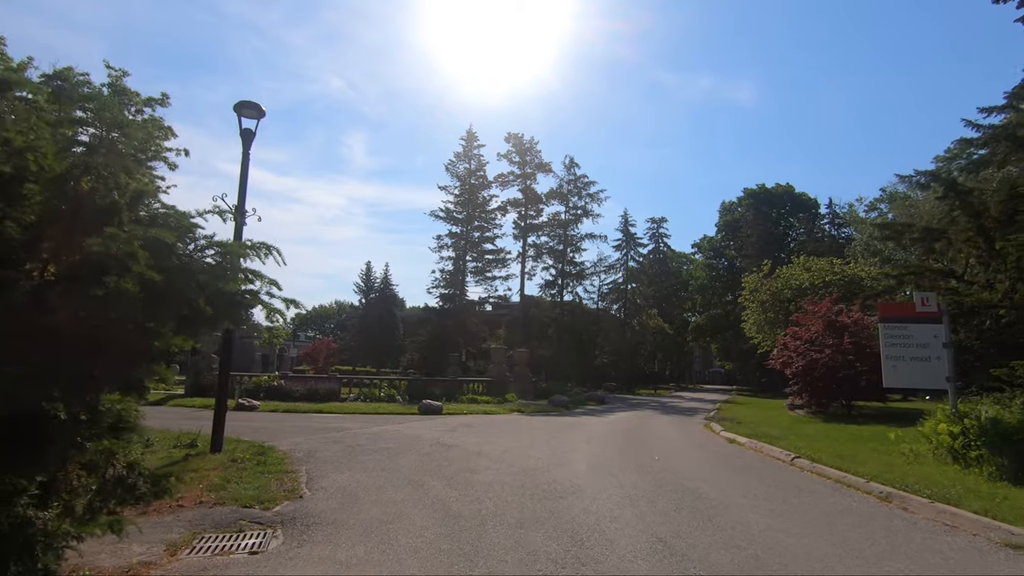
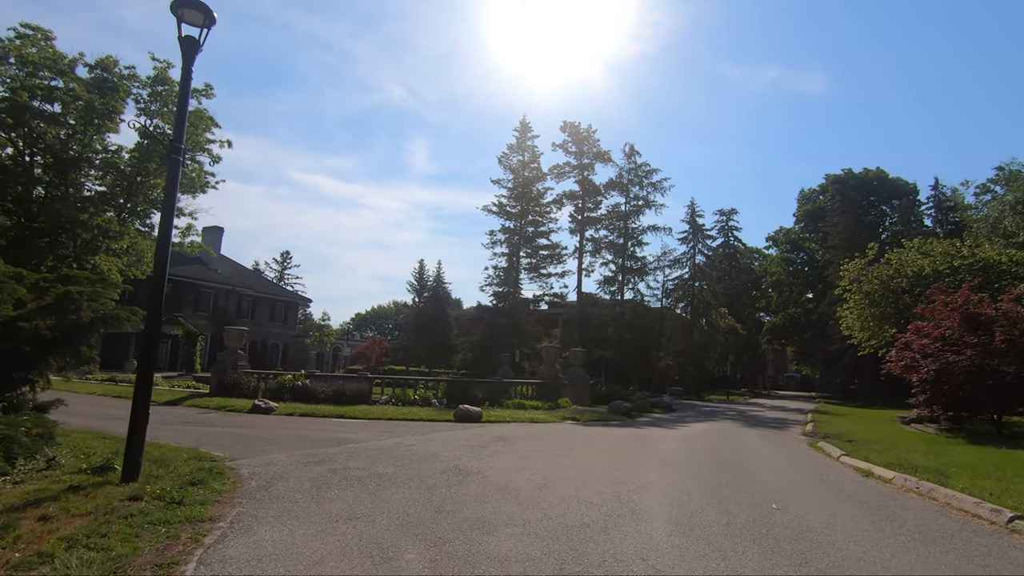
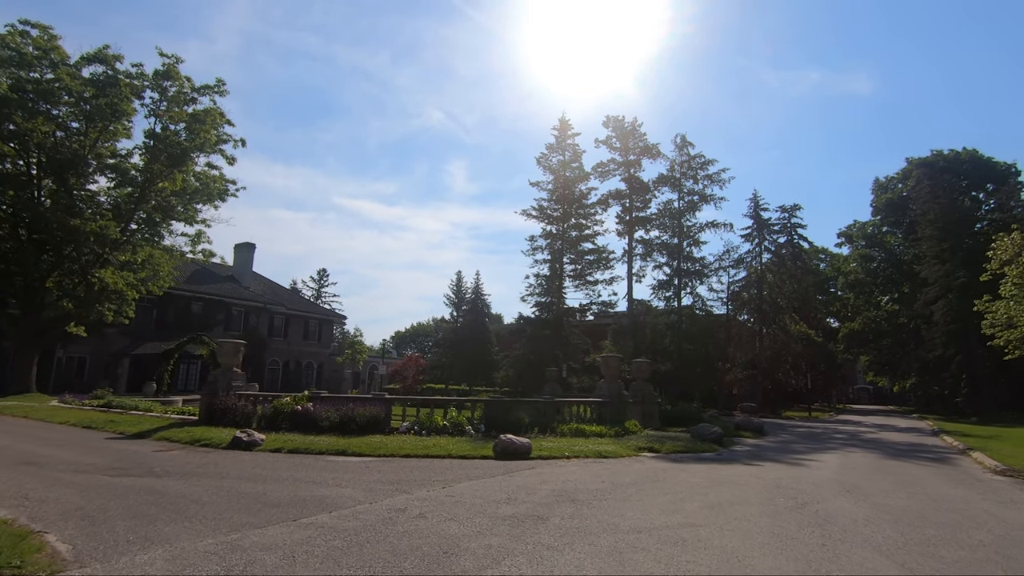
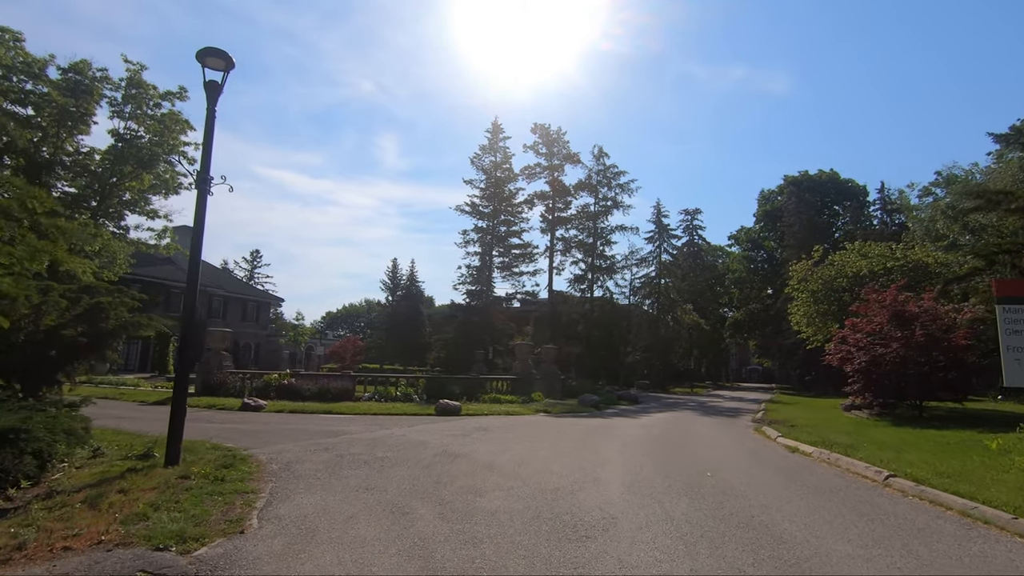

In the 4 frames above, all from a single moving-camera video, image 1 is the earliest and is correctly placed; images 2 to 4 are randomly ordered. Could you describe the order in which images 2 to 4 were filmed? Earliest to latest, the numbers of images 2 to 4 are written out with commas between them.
4, 2, 3
